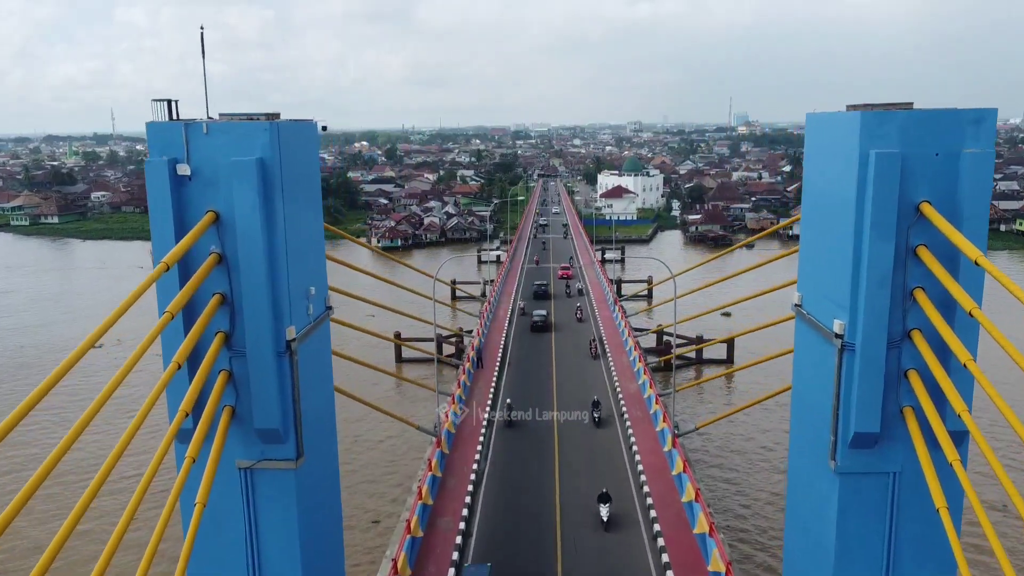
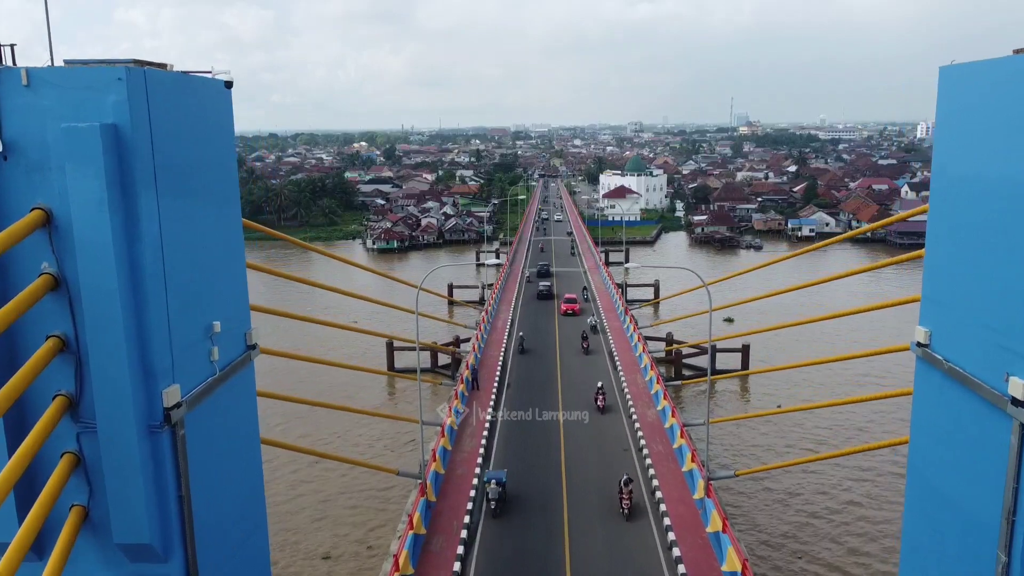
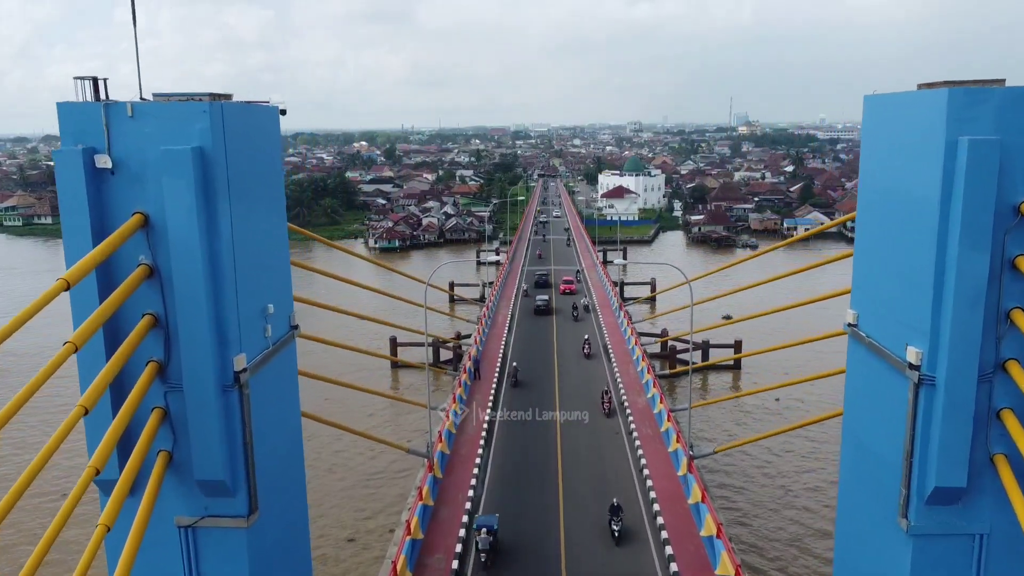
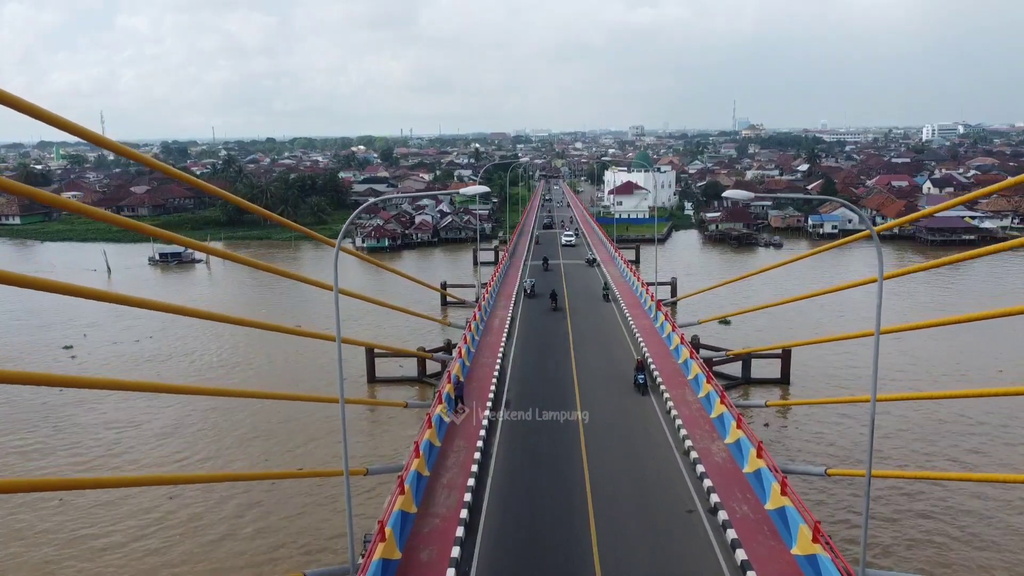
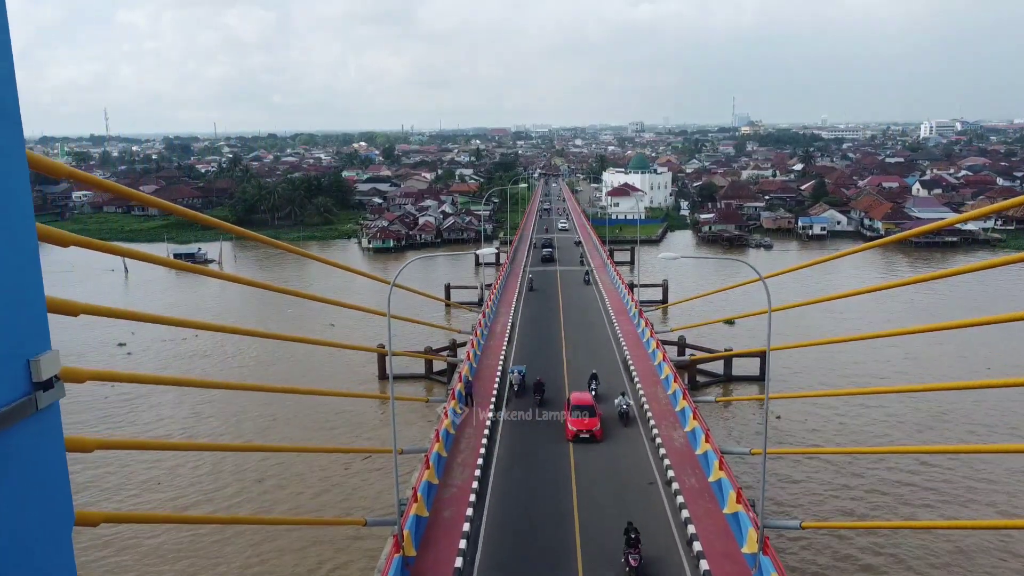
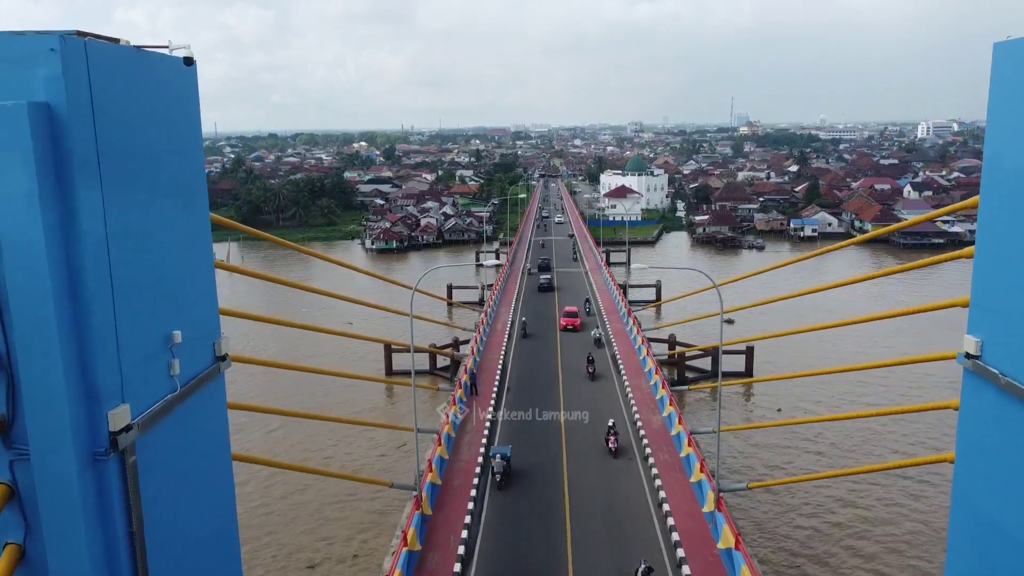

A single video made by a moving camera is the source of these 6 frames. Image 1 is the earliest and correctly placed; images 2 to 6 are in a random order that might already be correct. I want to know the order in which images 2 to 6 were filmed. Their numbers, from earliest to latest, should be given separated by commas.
3, 2, 6, 5, 4
